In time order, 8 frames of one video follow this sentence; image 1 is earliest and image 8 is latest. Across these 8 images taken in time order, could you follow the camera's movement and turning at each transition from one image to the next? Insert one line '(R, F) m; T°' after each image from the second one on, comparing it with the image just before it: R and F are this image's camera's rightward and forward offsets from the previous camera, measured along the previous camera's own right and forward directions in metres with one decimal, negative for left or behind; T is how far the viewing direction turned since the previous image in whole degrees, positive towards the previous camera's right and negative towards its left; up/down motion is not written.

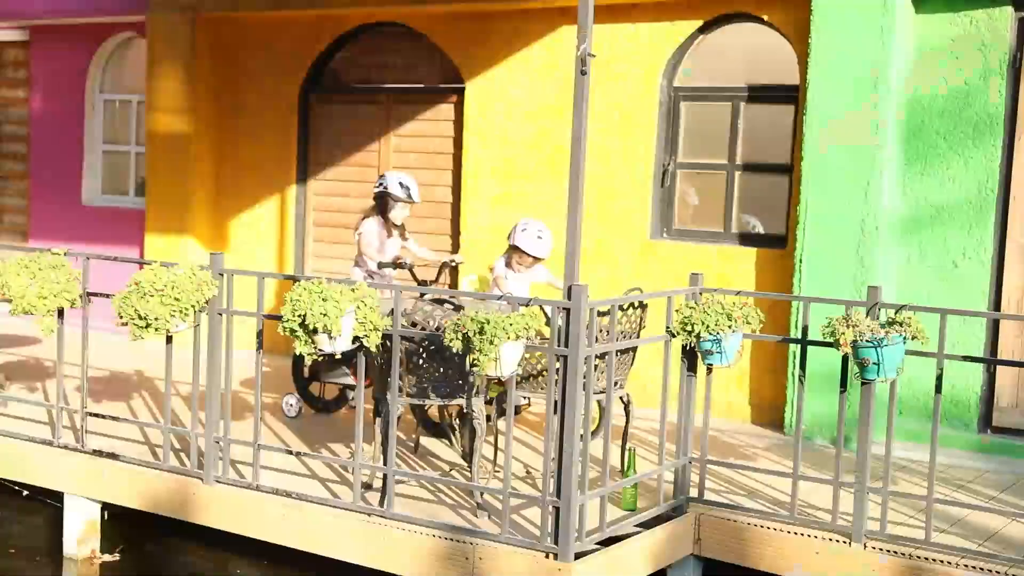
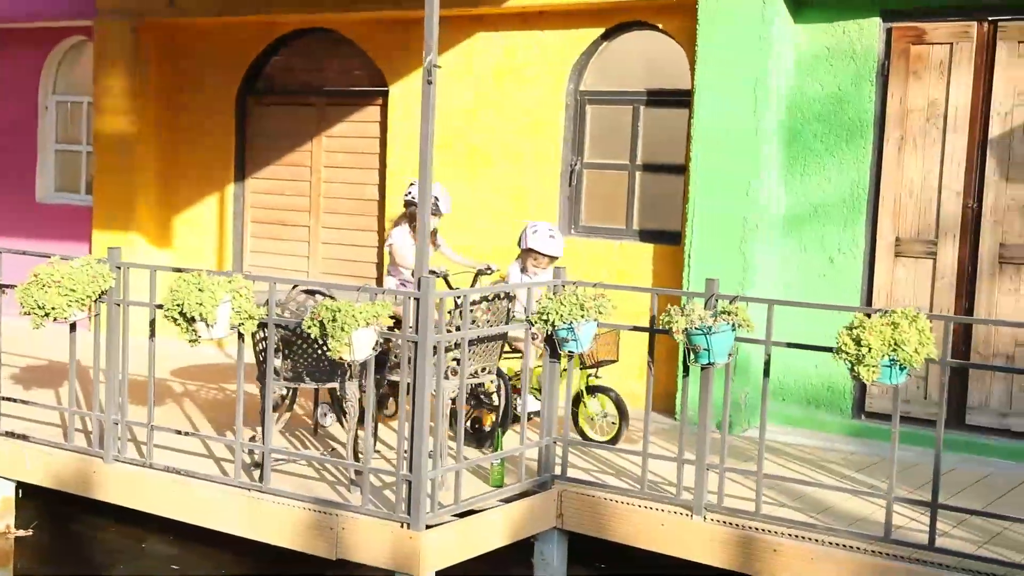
(+0.5, -0.4) m; 0°
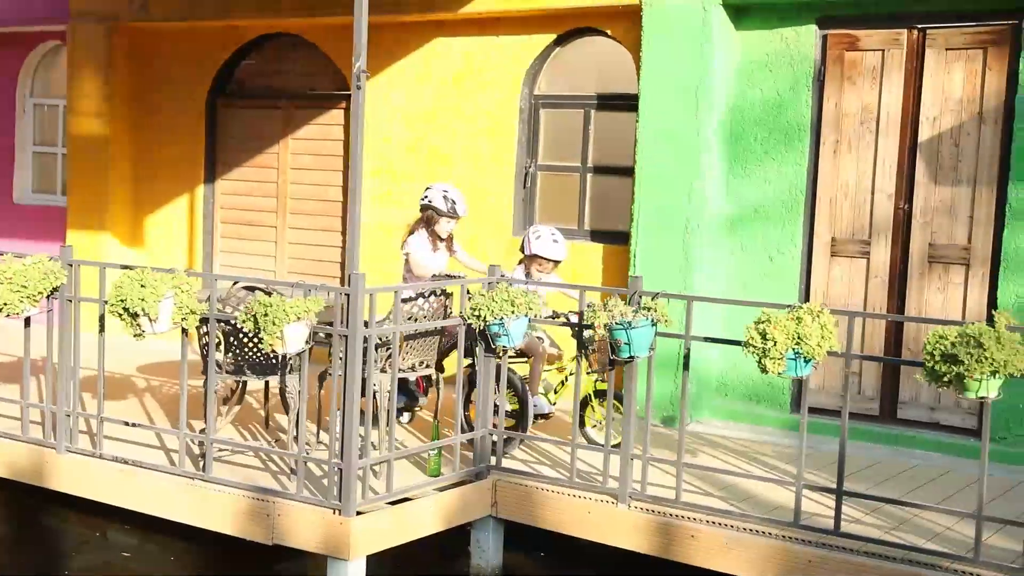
(+0.3, -0.2) m; 0°
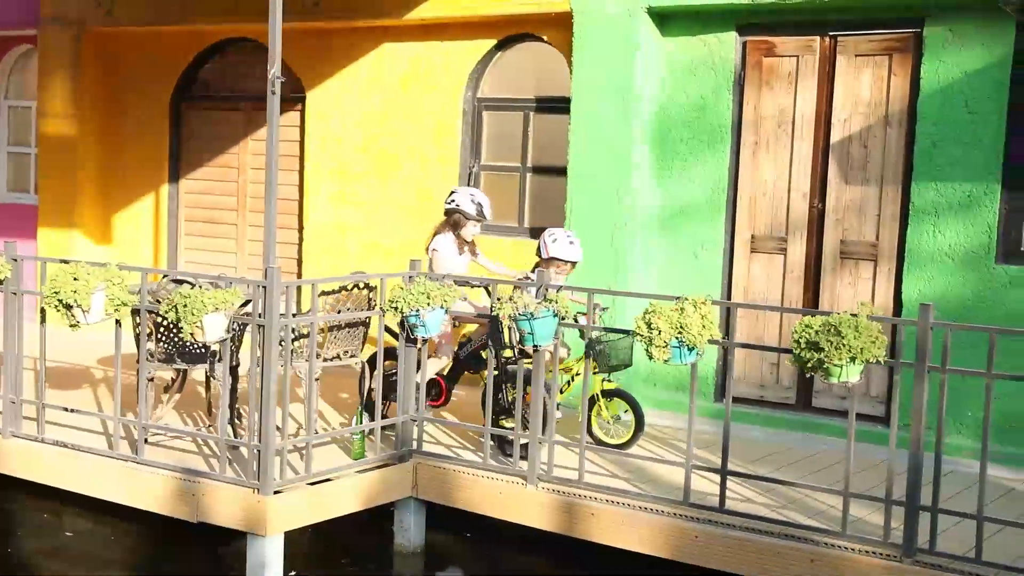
(+0.4, -0.3) m; 0°
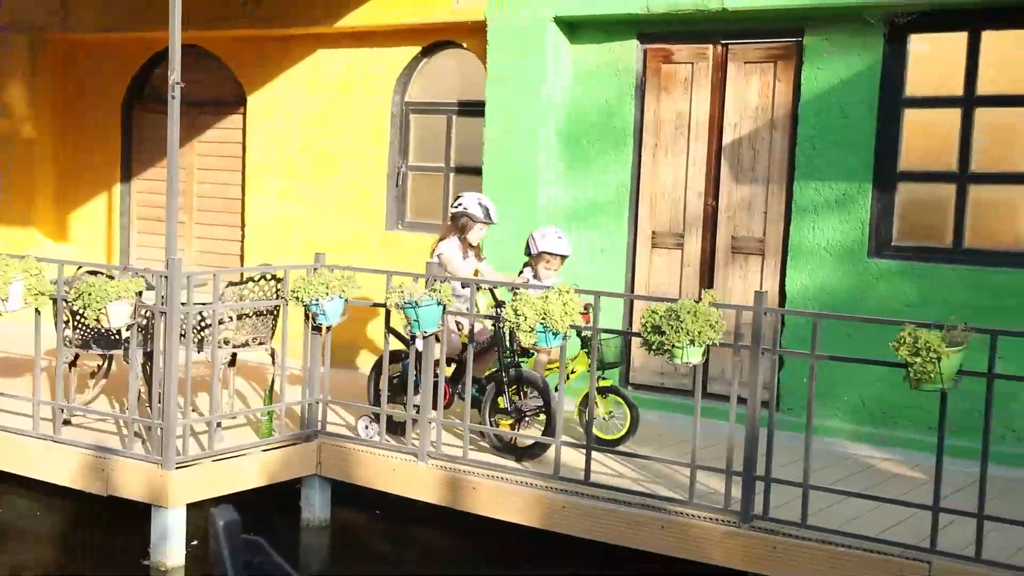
(+0.5, -0.4) m; 0°
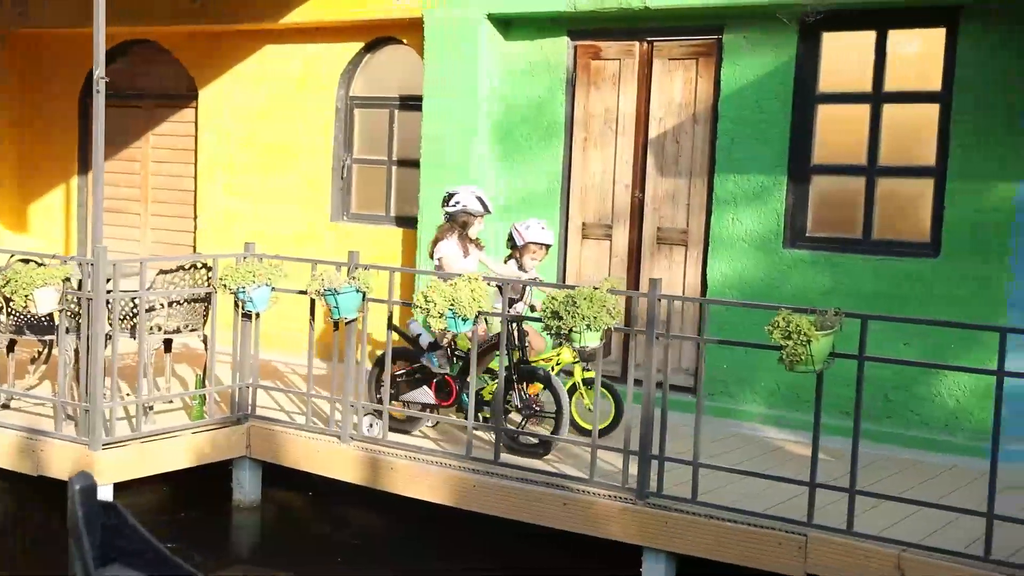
(+0.4, -0.2) m; 0°
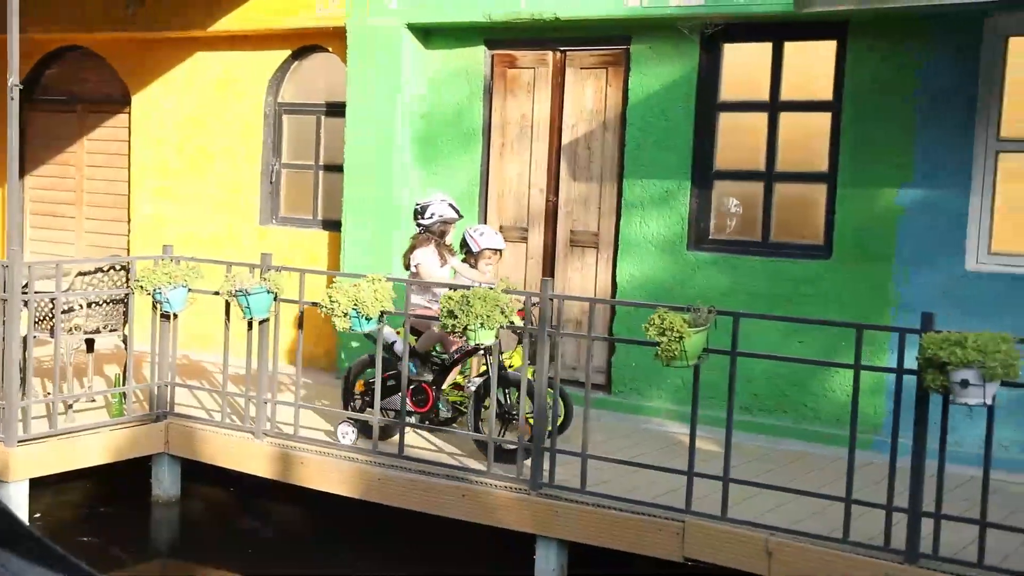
(+0.3, -0.2) m; +2°
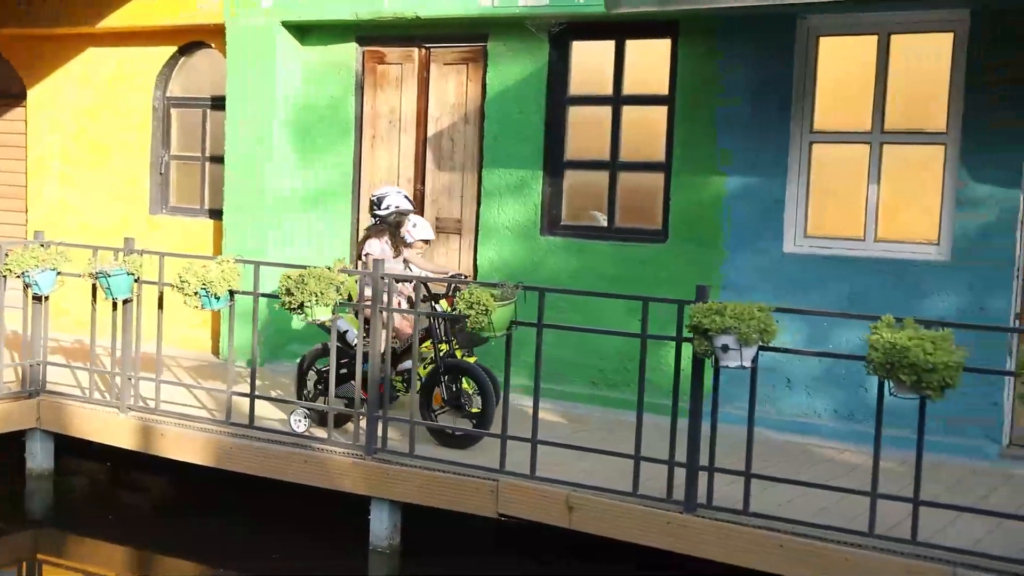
(+0.6, -0.4) m; +2°
